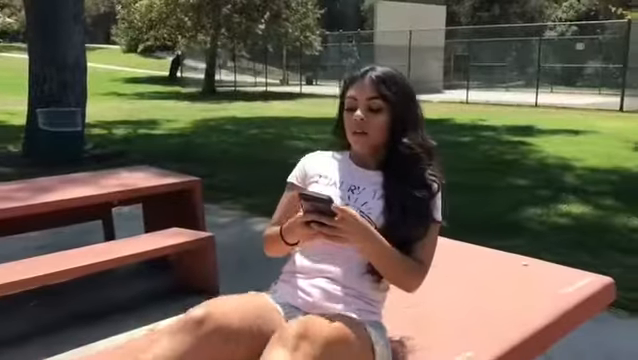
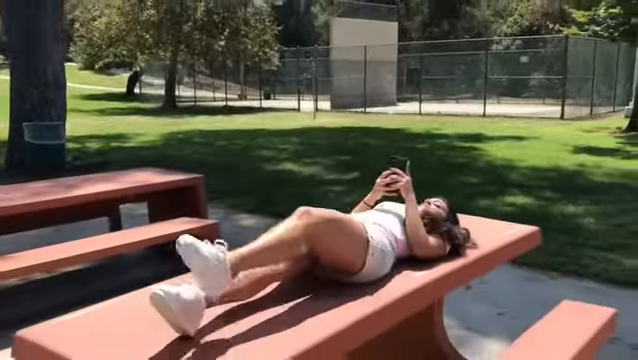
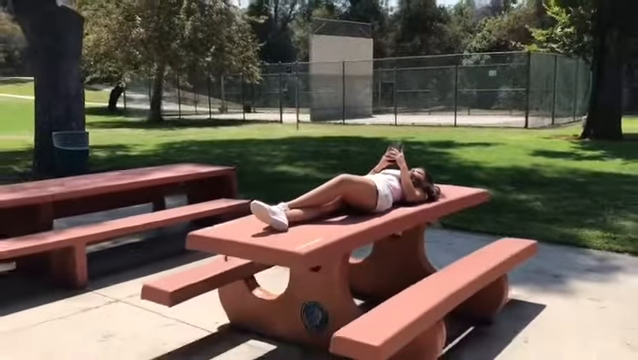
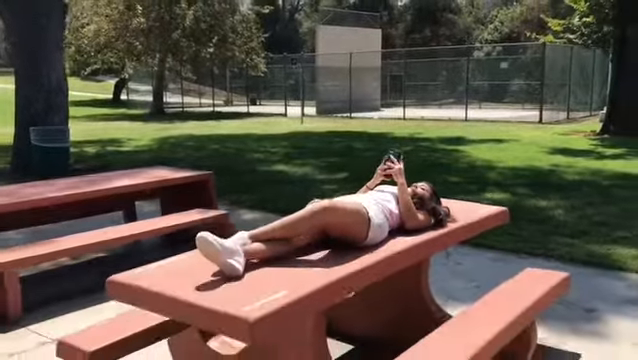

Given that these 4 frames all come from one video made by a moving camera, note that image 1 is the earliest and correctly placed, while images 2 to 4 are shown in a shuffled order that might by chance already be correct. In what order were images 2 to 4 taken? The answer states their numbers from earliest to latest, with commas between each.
2, 4, 3
